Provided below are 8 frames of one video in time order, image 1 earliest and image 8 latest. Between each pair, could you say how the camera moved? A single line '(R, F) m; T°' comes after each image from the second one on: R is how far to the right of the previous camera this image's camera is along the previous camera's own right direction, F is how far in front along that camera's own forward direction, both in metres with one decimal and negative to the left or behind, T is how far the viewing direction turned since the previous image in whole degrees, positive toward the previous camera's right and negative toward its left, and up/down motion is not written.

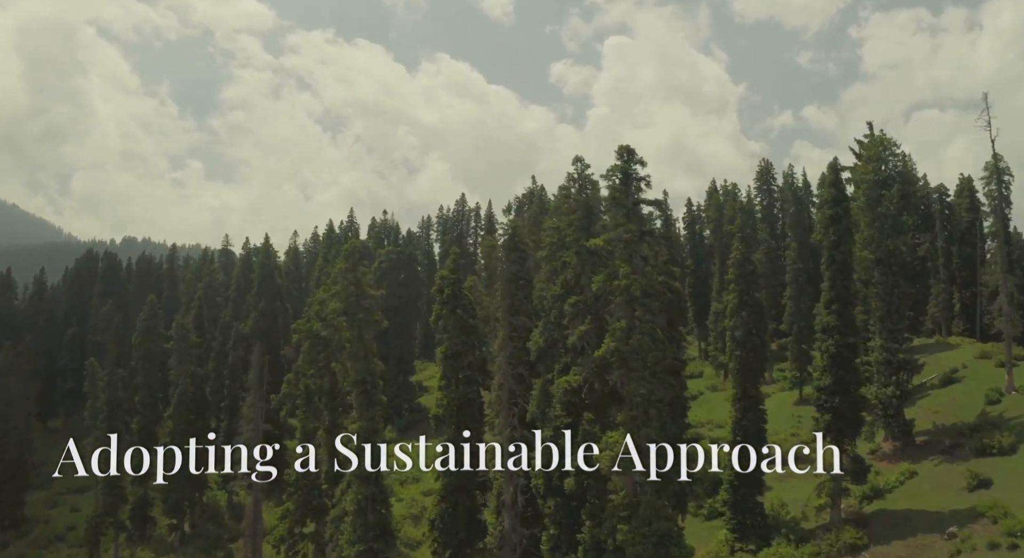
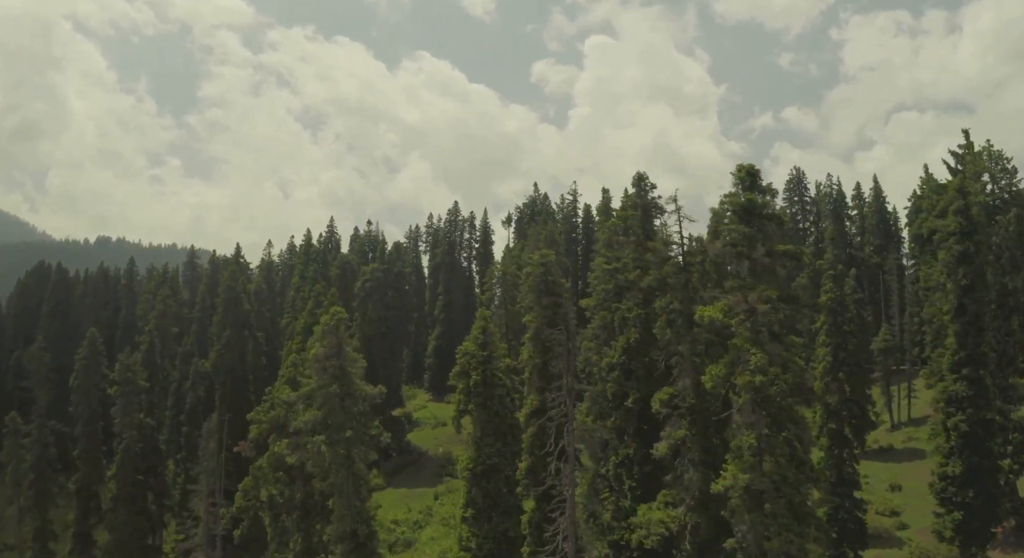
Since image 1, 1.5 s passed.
(-2.4, +13.4) m; +1°
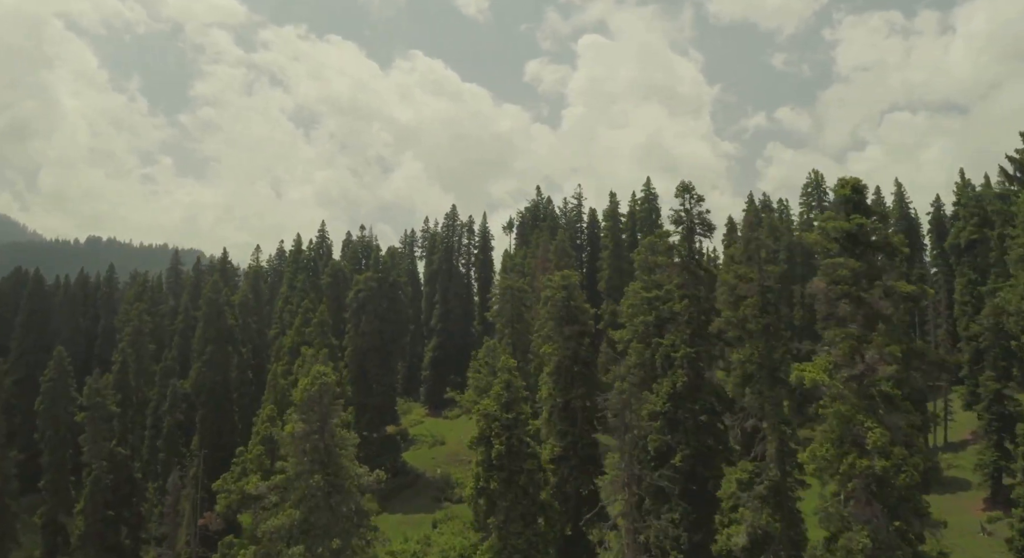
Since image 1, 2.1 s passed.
(-1.0, +6.0) m; 0°
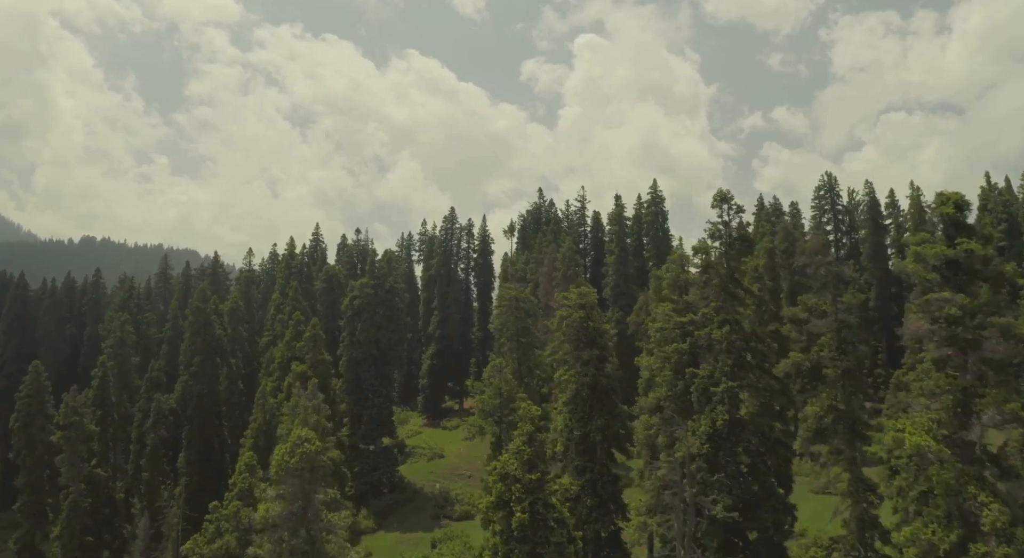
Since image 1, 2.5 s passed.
(-0.6, +3.8) m; 0°
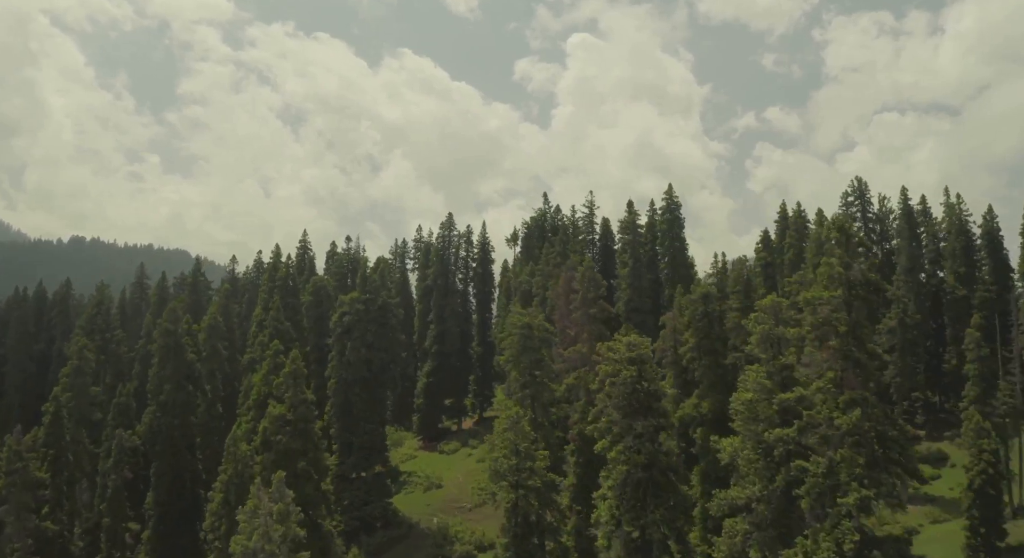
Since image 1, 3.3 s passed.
(-1.0, +7.8) m; 0°
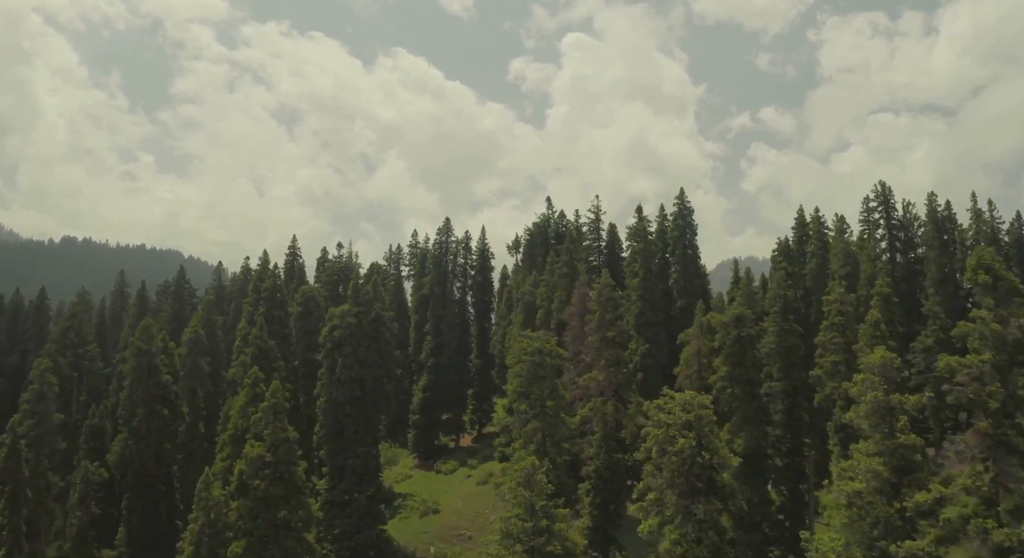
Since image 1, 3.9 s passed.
(-0.7, +5.5) m; 0°
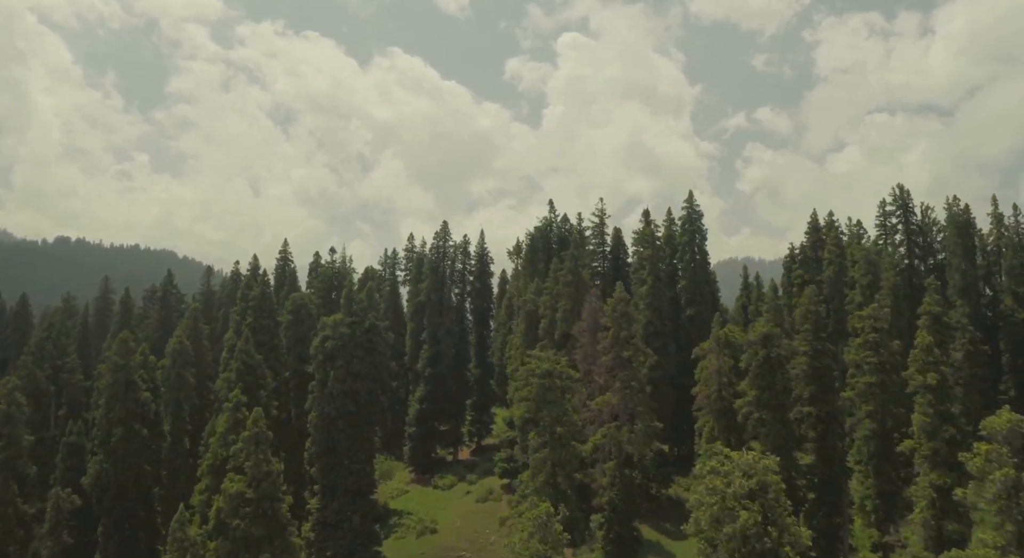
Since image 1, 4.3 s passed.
(-0.5, +4.0) m; 0°
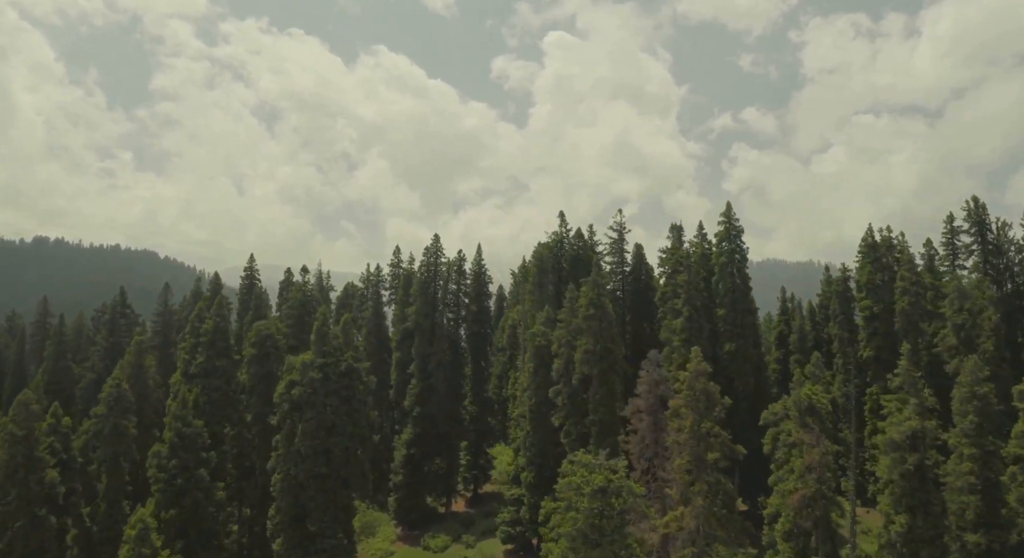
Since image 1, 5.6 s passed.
(-1.5, +13.2) m; +1°
